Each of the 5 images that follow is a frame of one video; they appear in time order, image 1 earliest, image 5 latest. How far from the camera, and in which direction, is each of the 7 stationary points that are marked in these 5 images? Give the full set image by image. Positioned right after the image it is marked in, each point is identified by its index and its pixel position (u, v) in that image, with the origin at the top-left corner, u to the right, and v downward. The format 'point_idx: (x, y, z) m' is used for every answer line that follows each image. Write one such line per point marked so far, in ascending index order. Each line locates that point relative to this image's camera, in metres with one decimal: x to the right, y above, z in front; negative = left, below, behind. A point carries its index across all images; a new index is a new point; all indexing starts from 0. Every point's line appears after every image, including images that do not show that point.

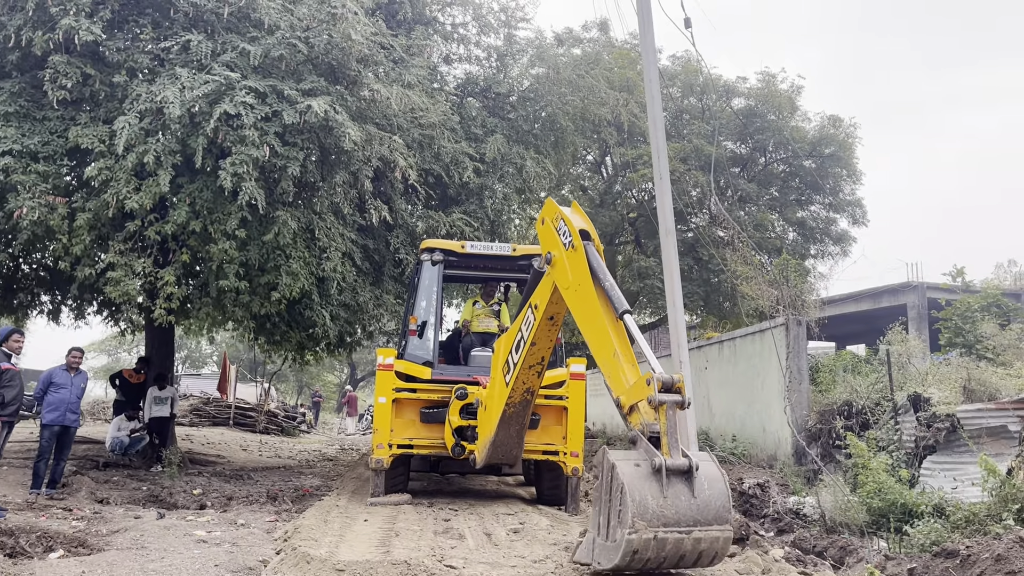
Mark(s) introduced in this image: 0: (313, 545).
0: (-1.4, -1.8, +5.6) m
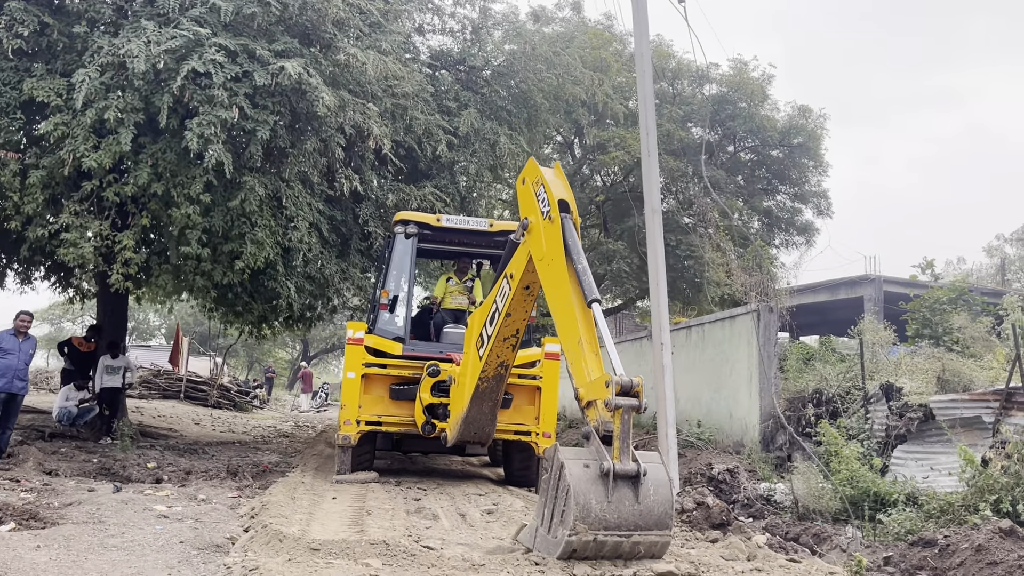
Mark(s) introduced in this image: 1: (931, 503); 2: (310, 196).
0: (-1.5, -1.6, +5.4) m
1: (+3.4, -1.8, +6.5) m
2: (-2.8, +1.3, +11.0) m
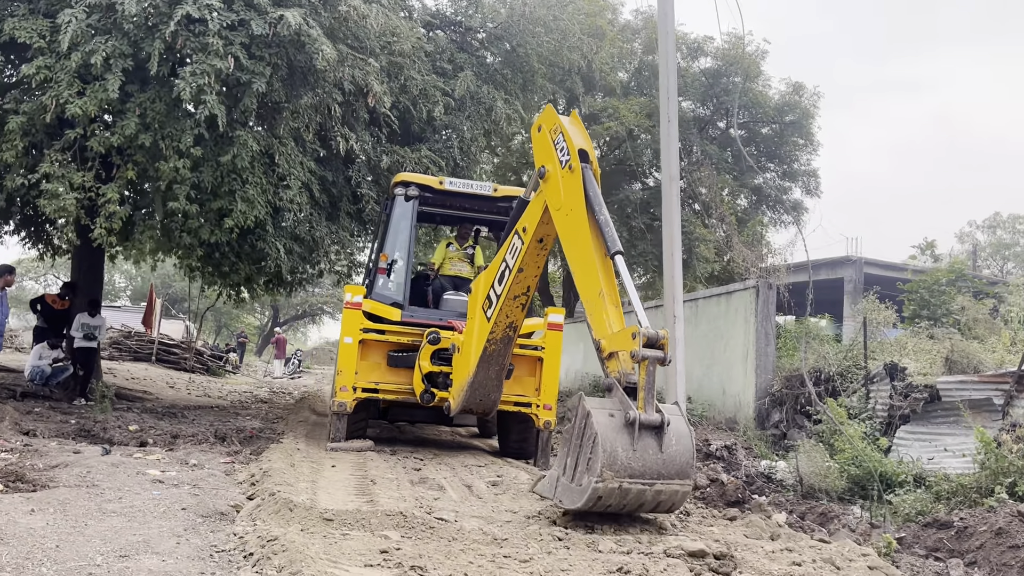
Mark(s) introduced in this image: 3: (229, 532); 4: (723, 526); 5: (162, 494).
0: (-1.4, -1.3, +5.1) m
1: (+3.5, -1.6, +6.5) m
2: (-2.8, +1.8, +10.6) m
3: (-1.5, -1.3, +4.3) m
4: (+1.4, -1.5, +5.2) m
5: (-2.2, -1.3, +5.1) m
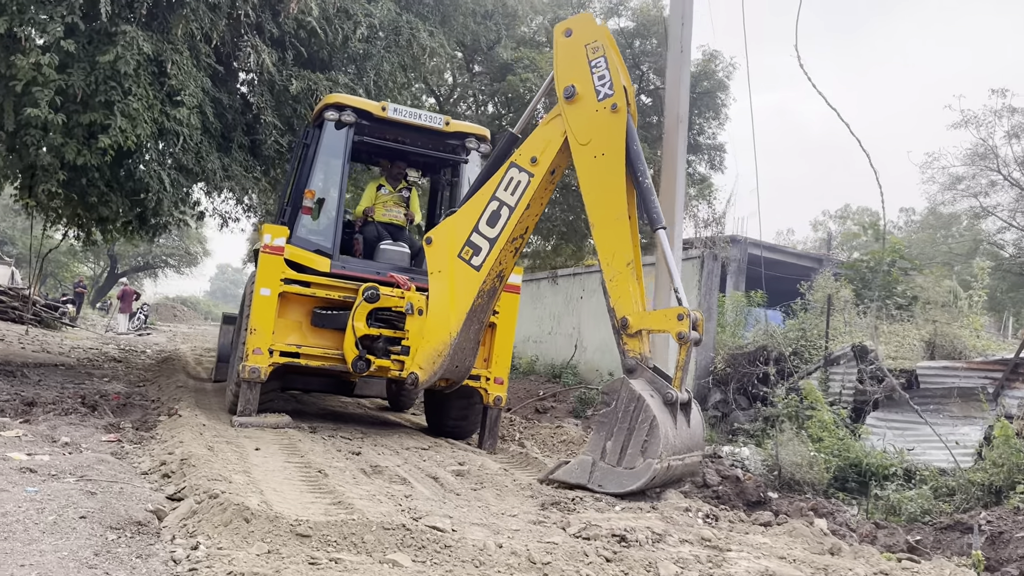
0: (-1.3, -0.9, +3.8) m
1: (+3.2, -1.5, +6.0) m
2: (-3.4, +2.4, +8.9) m
3: (-1.3, -1.0, +3.0) m
4: (+1.4, -1.3, +4.3) m
5: (-2.1, -0.9, +3.7) m
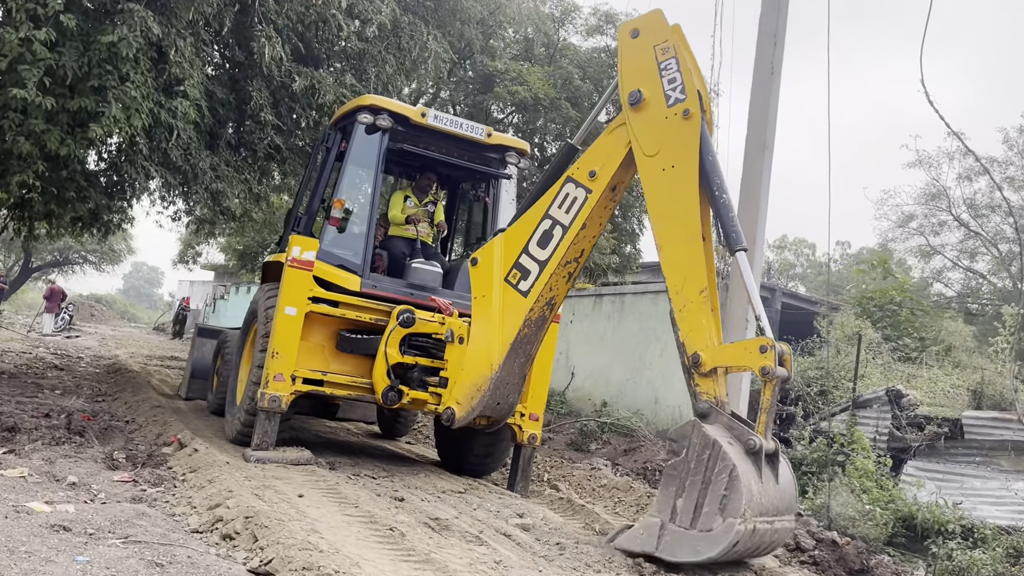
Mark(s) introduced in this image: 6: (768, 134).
0: (-0.7, -1.1, +3.2) m
1: (+3.6, -1.8, +5.8) m
2: (-3.1, +2.3, +8.1) m
3: (-0.6, -1.1, +2.4) m
4: (+1.9, -1.6, +3.9) m
5: (-1.5, -1.0, +3.0) m
6: (+1.8, +1.0, +5.6) m
